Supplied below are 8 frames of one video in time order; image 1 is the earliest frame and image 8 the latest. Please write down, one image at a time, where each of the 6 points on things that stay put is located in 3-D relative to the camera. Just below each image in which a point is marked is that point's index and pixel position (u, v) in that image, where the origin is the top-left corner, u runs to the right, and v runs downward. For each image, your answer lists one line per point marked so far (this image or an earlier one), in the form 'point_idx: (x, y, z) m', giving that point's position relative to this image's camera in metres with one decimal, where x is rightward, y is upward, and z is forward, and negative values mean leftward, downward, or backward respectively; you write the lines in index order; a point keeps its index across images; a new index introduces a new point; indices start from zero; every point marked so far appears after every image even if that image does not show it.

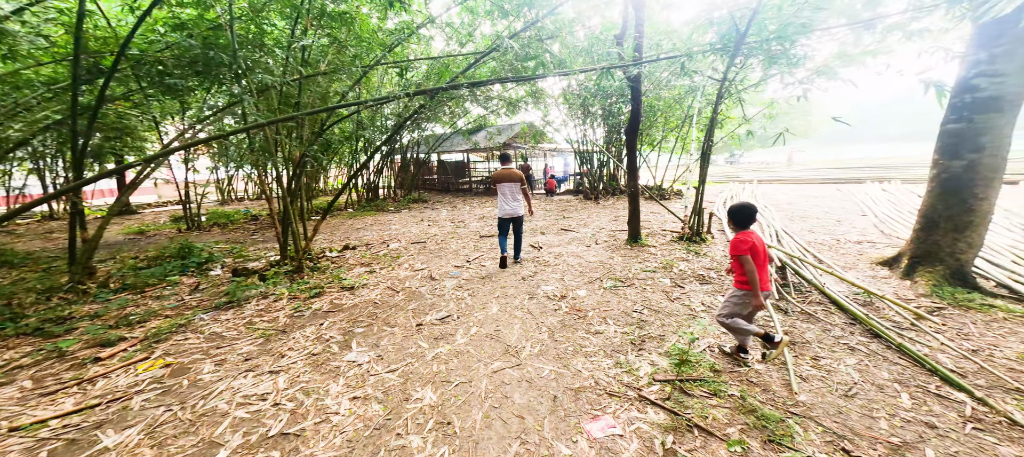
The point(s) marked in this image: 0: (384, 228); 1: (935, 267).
0: (-2.8, 0.0, +7.6) m
1: (+3.8, -0.3, +3.2) m
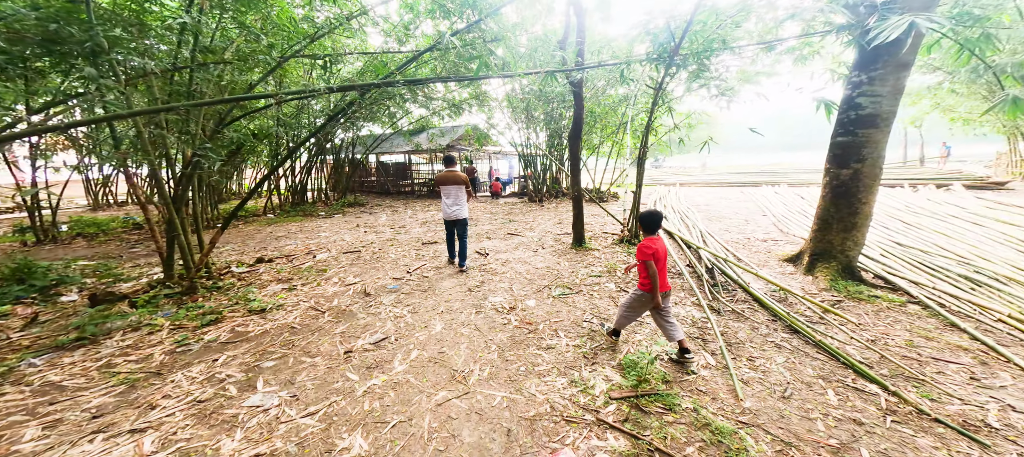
0: (-4.0, -0.2, +6.8) m
1: (+3.3, -0.3, +3.6) m
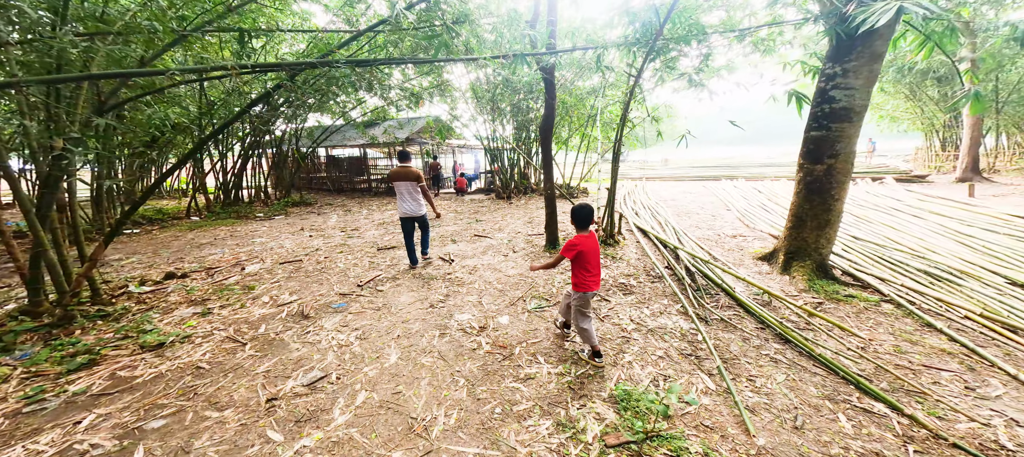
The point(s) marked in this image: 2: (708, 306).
0: (-4.6, -0.2, +5.9) m
1: (+3.0, -0.3, +3.5) m
2: (+1.7, -0.7, +3.0) m
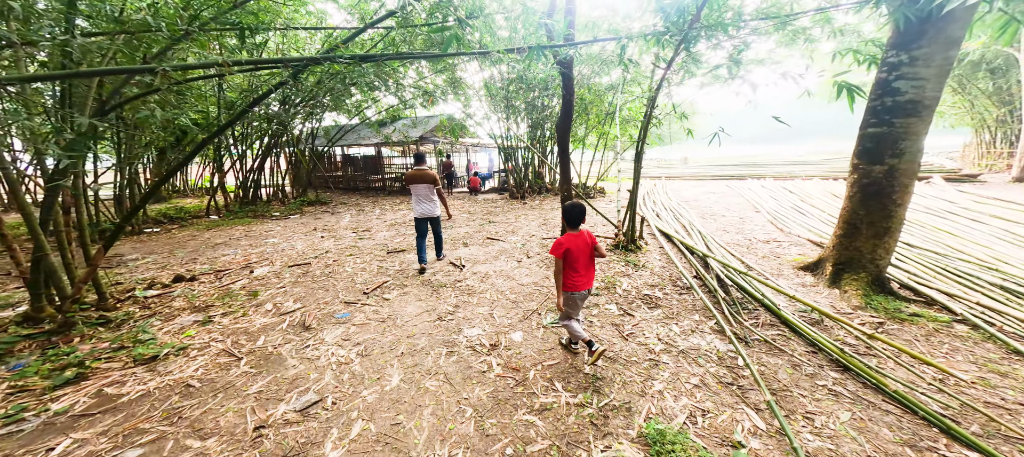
0: (-4.3, -0.2, +5.9) m
1: (+3.1, -0.4, +3.1) m
2: (+1.8, -0.7, +2.7) m
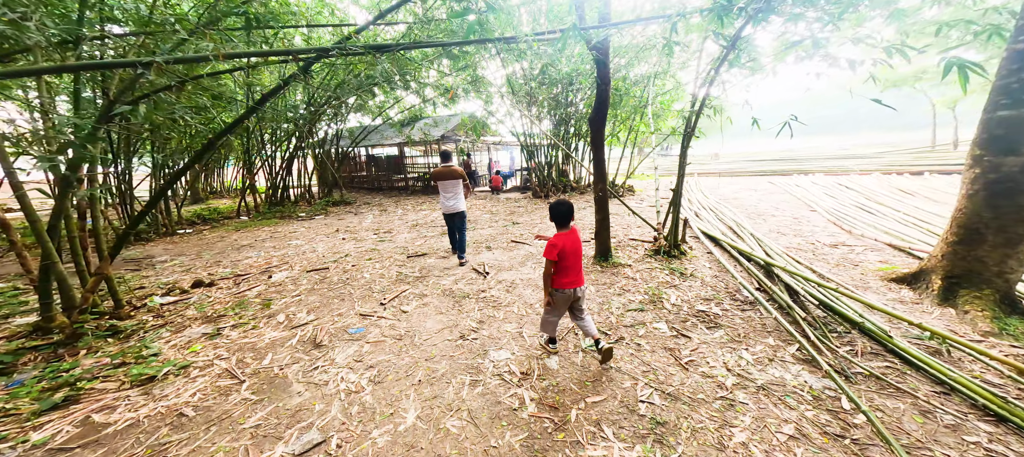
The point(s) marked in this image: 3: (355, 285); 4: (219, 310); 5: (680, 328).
0: (-3.9, -0.3, +5.8) m
1: (+3.3, -0.4, +2.5) m
2: (+2.1, -0.8, +2.2) m
3: (-1.7, -0.6, +3.7) m
4: (-2.7, -0.7, +3.2) m
5: (+1.2, -0.7, +2.6) m
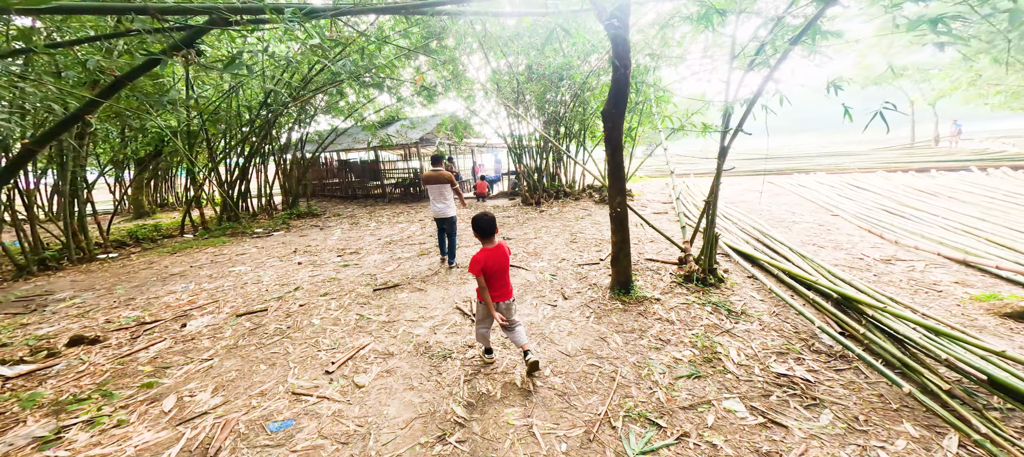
0: (-4.0, -0.6, +4.7) m
1: (+3.4, -0.6, +1.8) m
2: (+2.1, -0.9, +1.4) m
3: (-1.7, -0.9, +2.7) m
4: (-2.7, -1.0, +2.2) m
5: (+1.3, -0.9, +1.7) m
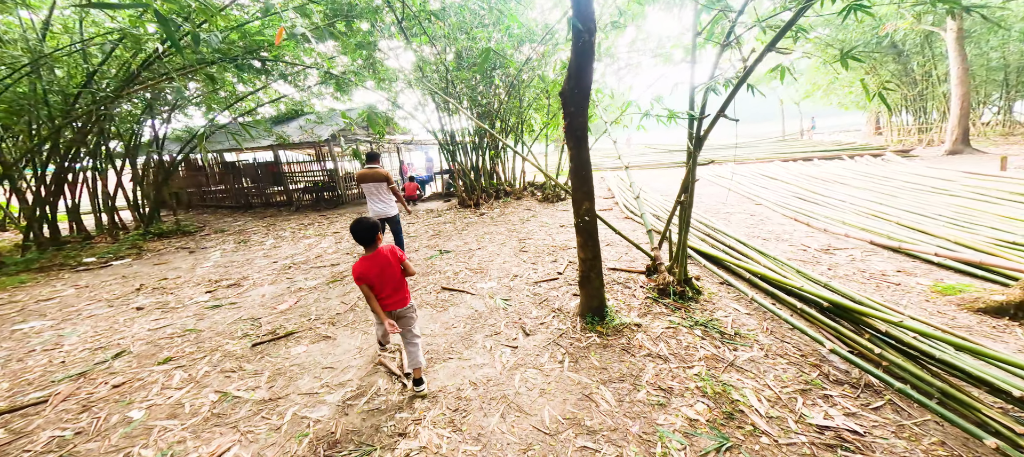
0: (-4.6, -1.0, +3.1) m
1: (+3.2, -0.5, +1.7) m
2: (+2.0, -0.9, +1.1) m
3: (-1.9, -1.1, +1.6) m
4: (-2.8, -1.3, +0.9) m
5: (+1.1, -1.0, +1.3) m
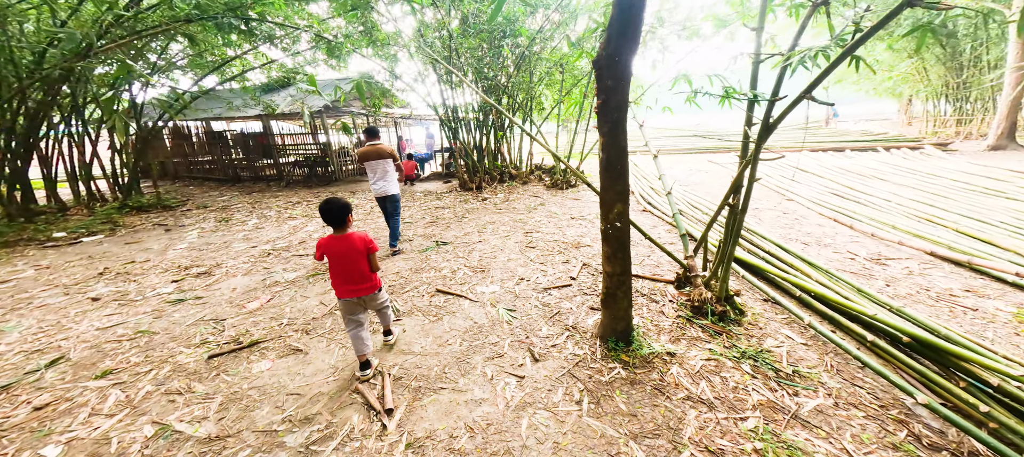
0: (-4.6, -0.8, +2.7) m
1: (+3.2, -0.7, +1.3) m
2: (+2.0, -1.1, +0.7) m
3: (-1.9, -1.1, +1.3) m
4: (-2.8, -1.3, +0.6) m
5: (+1.2, -1.1, +0.9) m
